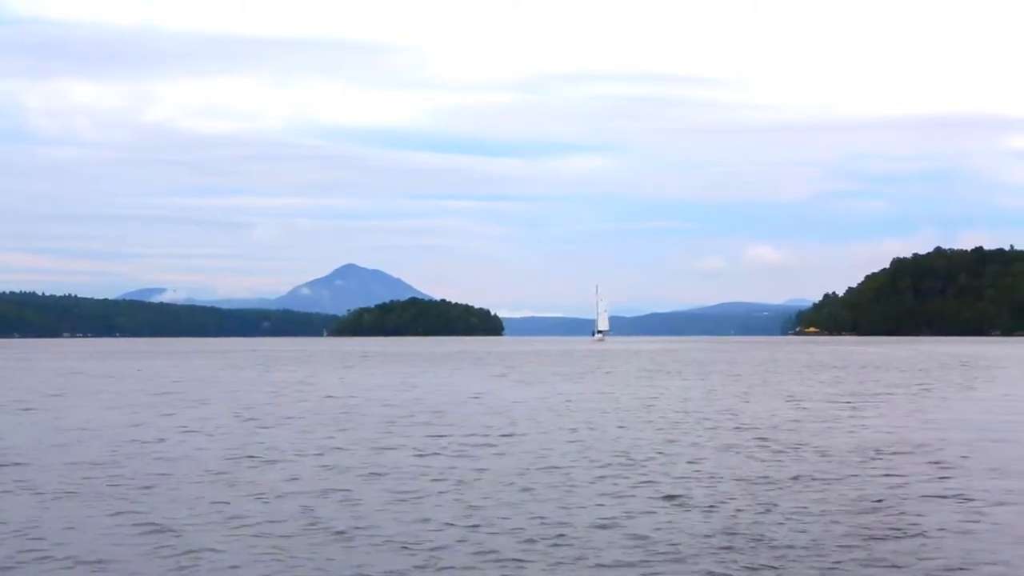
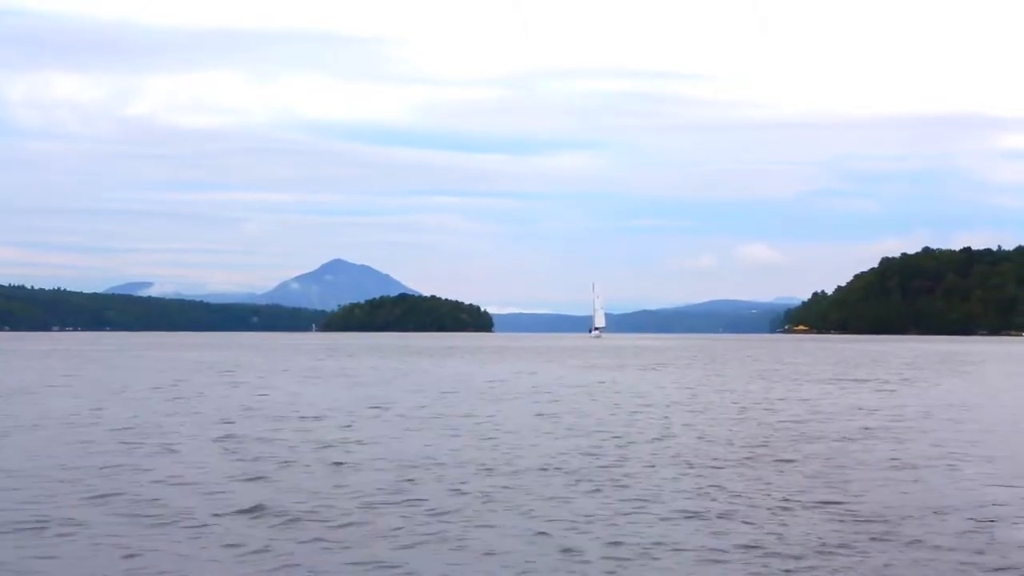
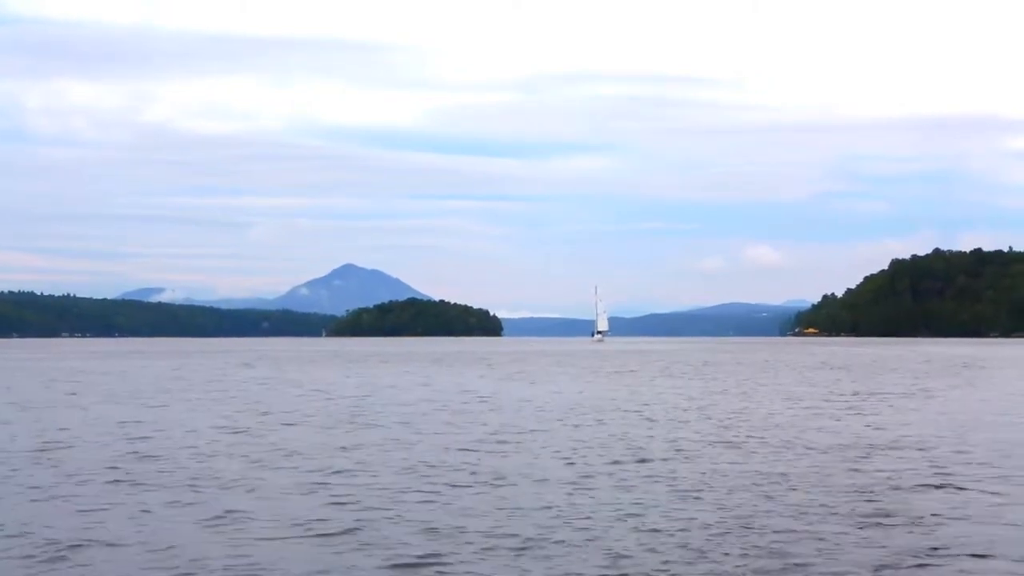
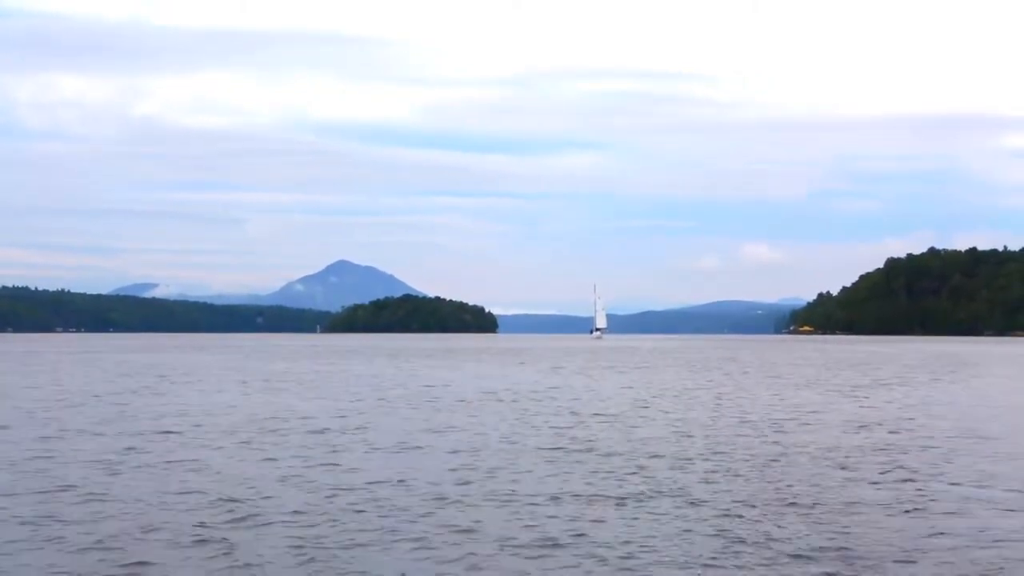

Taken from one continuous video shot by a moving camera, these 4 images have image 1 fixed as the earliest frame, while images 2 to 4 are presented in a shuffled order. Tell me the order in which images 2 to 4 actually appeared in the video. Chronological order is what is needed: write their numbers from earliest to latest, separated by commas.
3, 4, 2
